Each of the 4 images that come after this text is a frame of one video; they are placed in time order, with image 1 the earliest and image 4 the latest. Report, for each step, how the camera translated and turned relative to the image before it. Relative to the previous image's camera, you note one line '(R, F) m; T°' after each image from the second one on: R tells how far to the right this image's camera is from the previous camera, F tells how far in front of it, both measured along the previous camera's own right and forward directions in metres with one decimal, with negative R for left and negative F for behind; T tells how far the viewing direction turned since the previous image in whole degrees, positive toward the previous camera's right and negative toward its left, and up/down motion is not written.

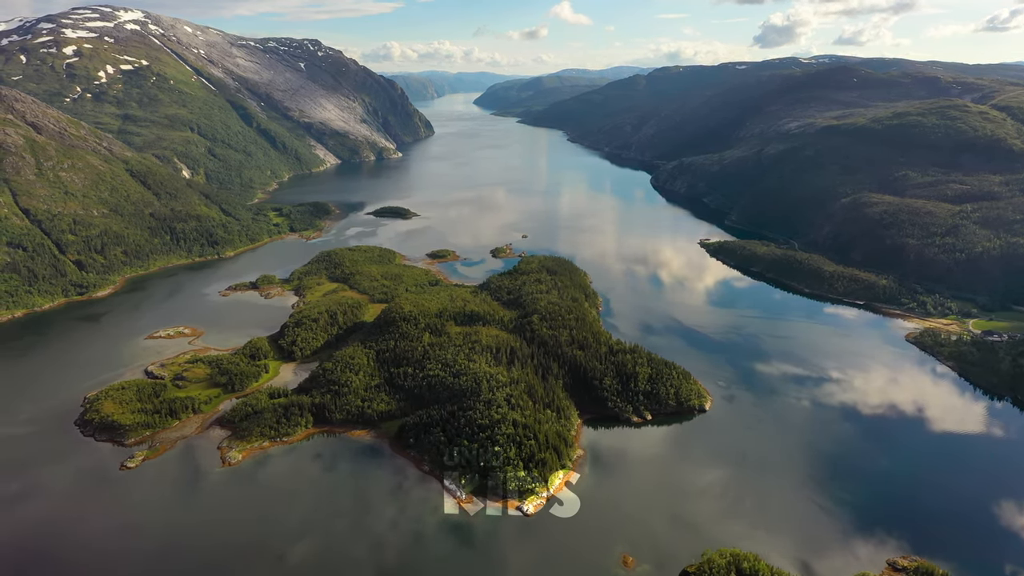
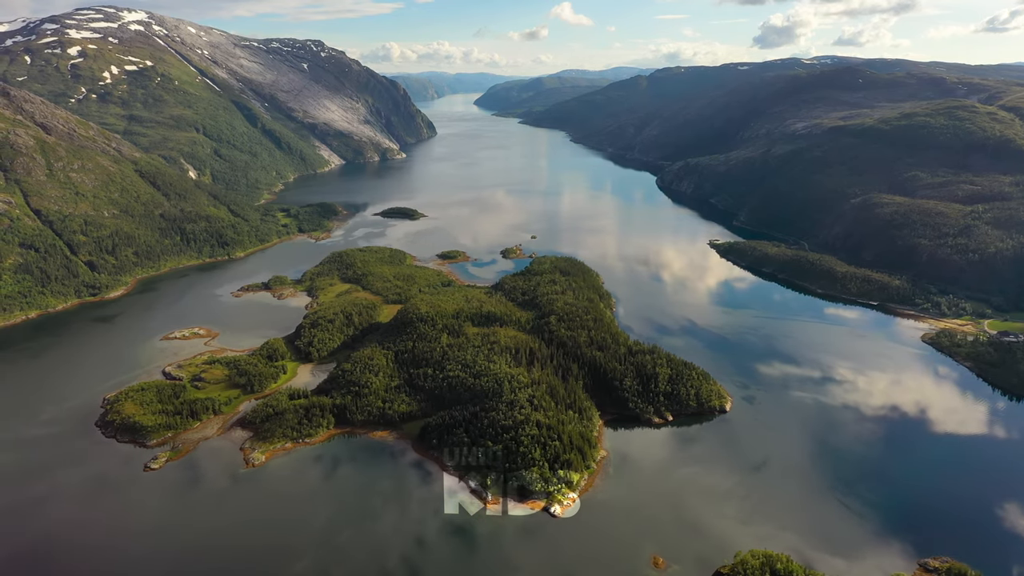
(-1.9, 0.0) m; 0°
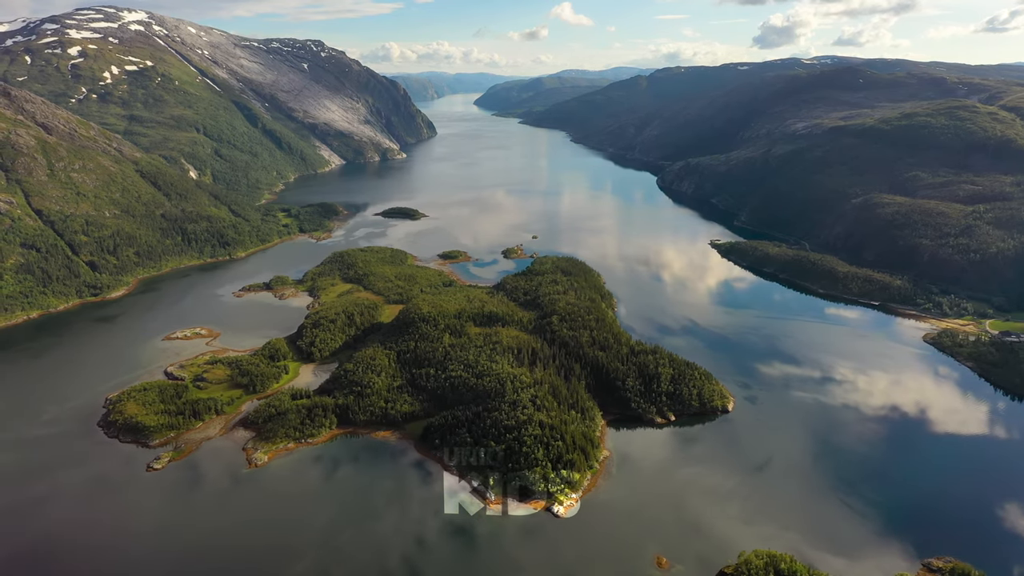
(-0.2, 0.0) m; 0°
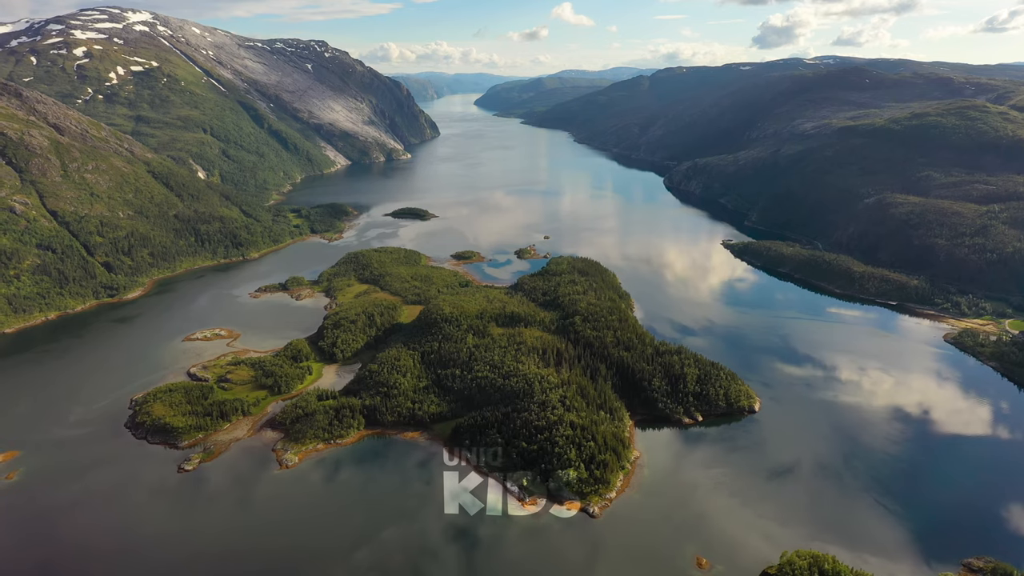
(-2.4, 0.0) m; 0°
